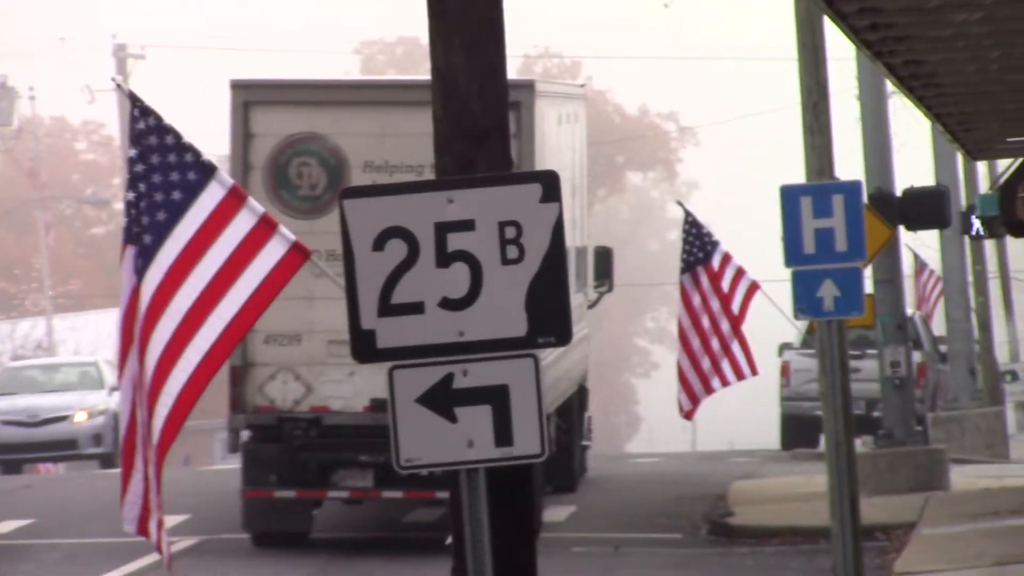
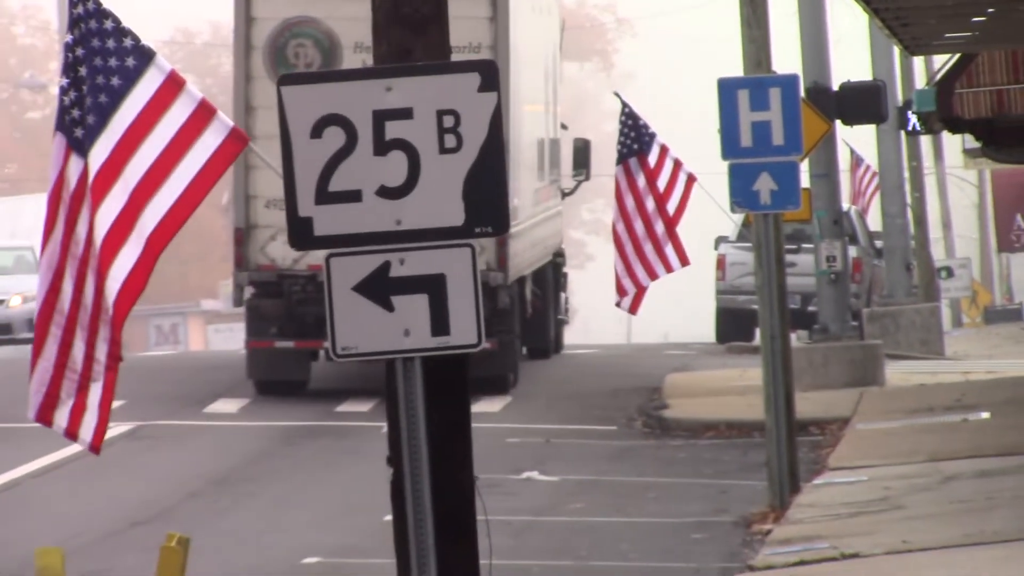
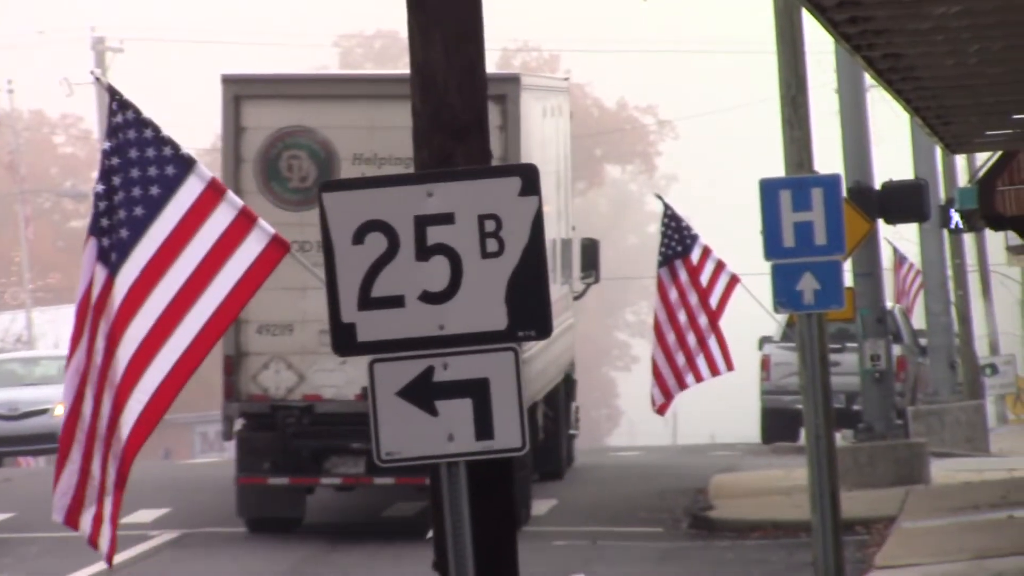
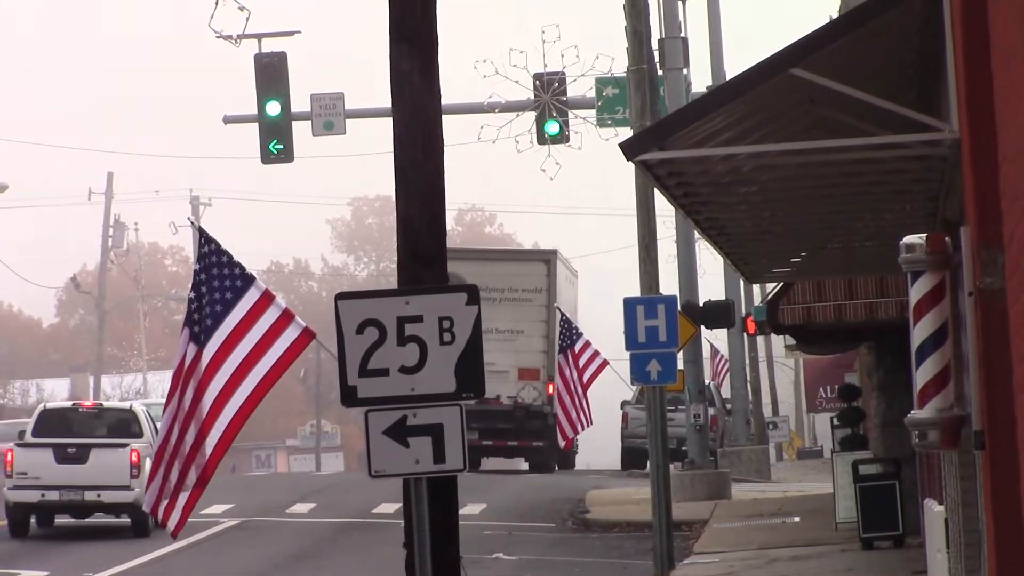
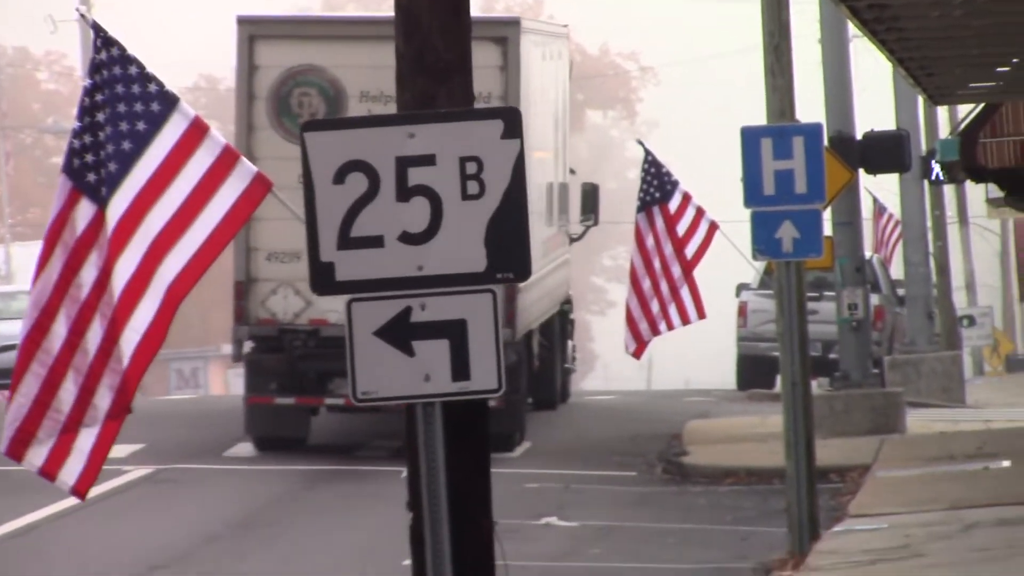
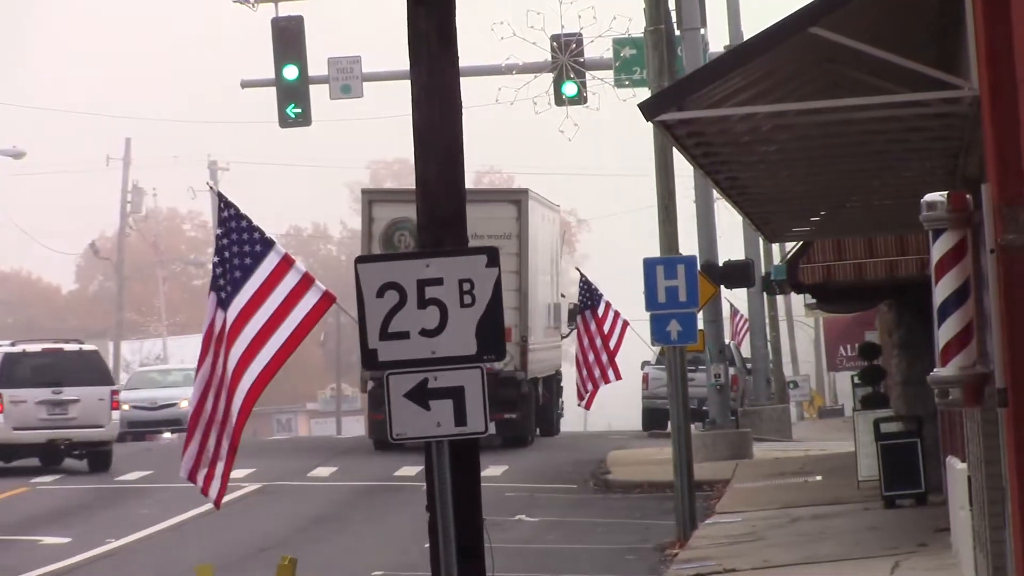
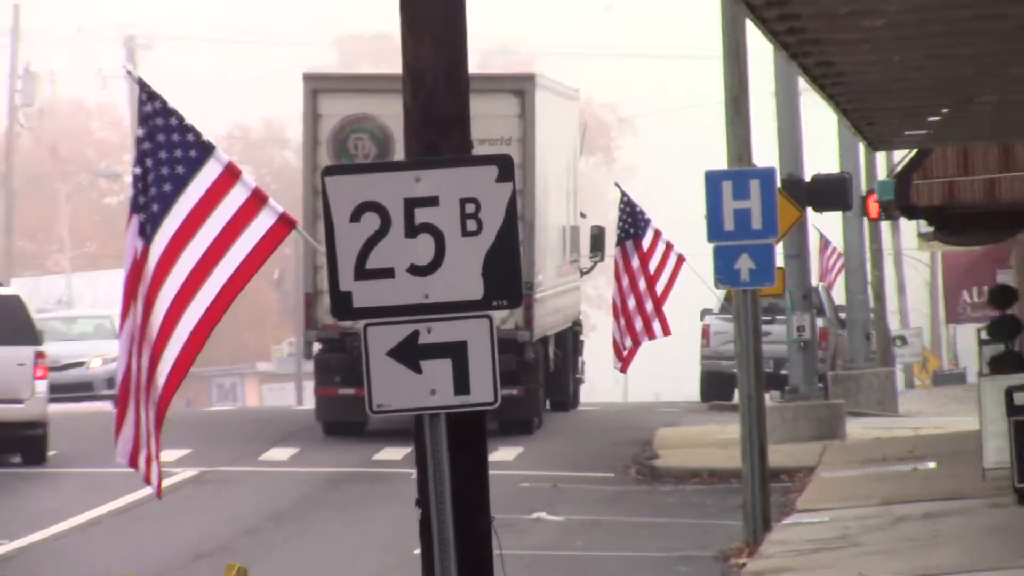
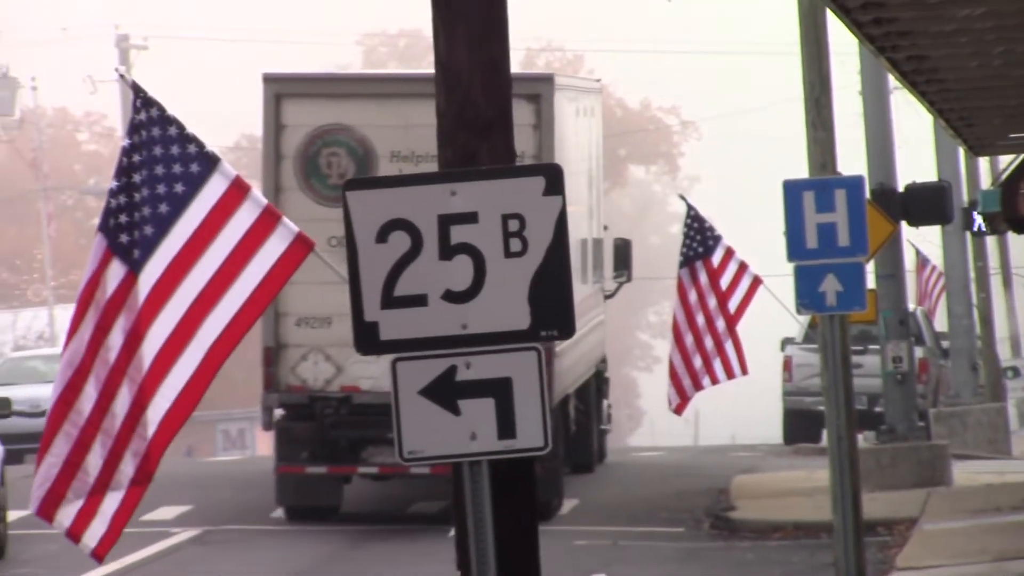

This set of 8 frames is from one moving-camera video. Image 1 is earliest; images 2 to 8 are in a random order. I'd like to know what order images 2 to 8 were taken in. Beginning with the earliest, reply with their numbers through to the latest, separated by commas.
3, 8, 5, 2, 7, 6, 4
